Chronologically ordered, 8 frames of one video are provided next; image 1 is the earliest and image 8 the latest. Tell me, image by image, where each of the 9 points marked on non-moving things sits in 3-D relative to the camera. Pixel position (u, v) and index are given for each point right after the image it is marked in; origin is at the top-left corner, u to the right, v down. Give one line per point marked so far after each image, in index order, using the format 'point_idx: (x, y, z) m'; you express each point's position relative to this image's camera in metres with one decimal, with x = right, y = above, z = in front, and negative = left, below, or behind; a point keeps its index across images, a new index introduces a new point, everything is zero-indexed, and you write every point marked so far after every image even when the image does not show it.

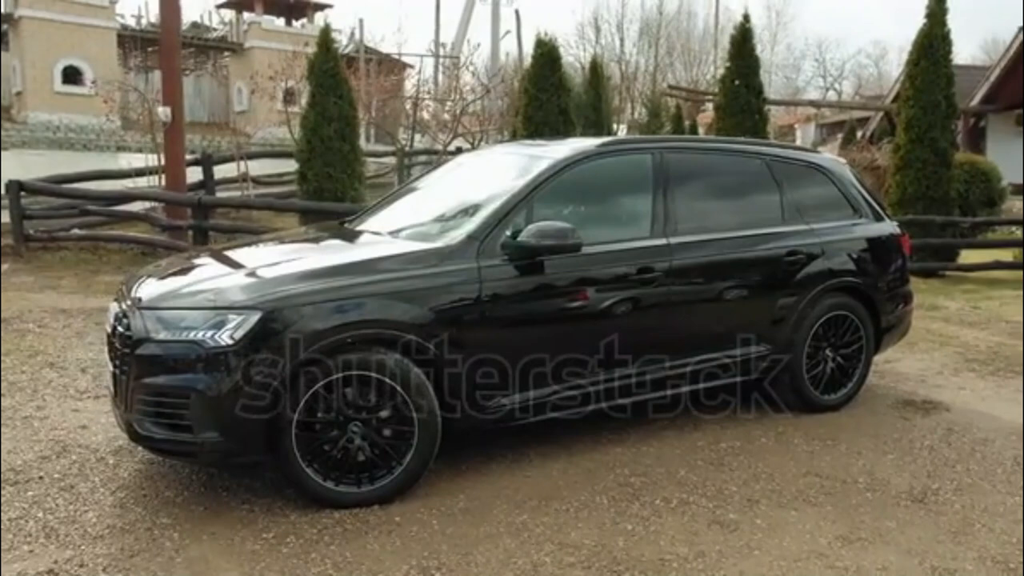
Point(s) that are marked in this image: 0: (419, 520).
0: (-0.3, -0.8, +3.0) m
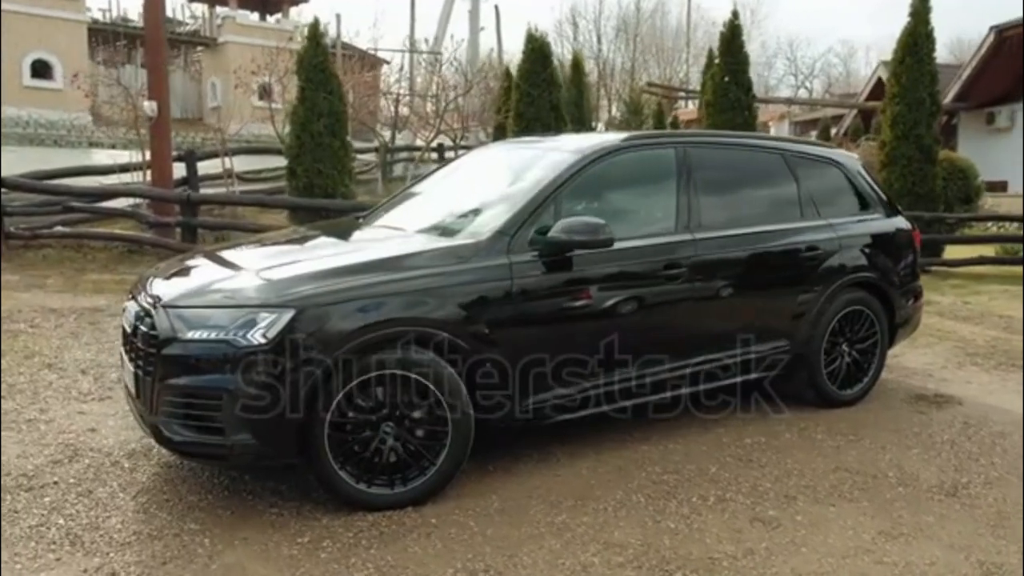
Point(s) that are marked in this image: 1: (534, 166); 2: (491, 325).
0: (-0.2, -0.8, +2.9) m
1: (+0.2, +0.6, +3.9) m
2: (-0.1, -0.1, +3.2) m
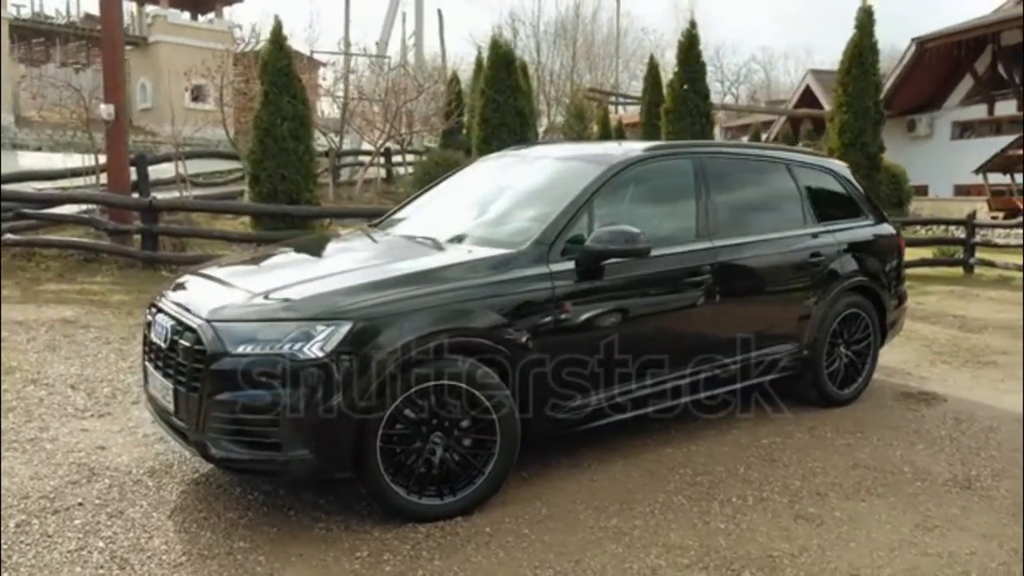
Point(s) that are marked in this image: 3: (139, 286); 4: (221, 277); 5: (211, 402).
0: (0.0, -0.9, +3.0) m
1: (+0.3, +0.5, +3.9) m
2: (+0.1, -0.2, +3.3) m
3: (-3.2, 0.0, +7.3) m
4: (-1.2, 0.0, +3.4) m
5: (-1.0, -0.4, +2.9) m
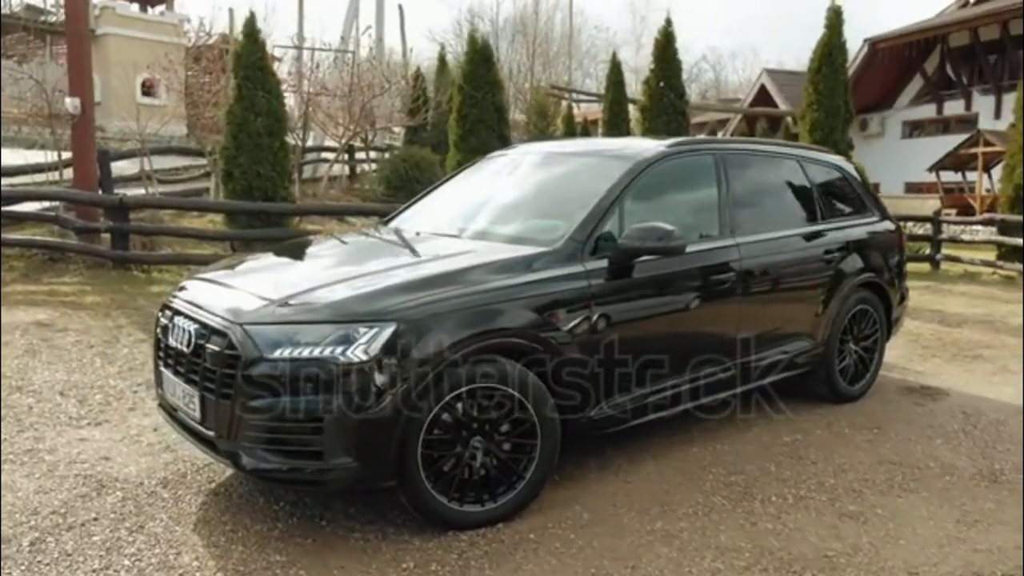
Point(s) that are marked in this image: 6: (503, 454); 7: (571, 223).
0: (+0.2, -0.9, +2.9) m
1: (+0.4, +0.5, +3.9) m
2: (+0.2, -0.2, +3.2) m
3: (-3.3, 0.0, +7.0) m
4: (-1.0, 0.0, +3.2) m
5: (-0.9, -0.4, +2.7) m
6: (0.0, -0.6, +3.0) m
7: (+0.2, +0.3, +3.5) m
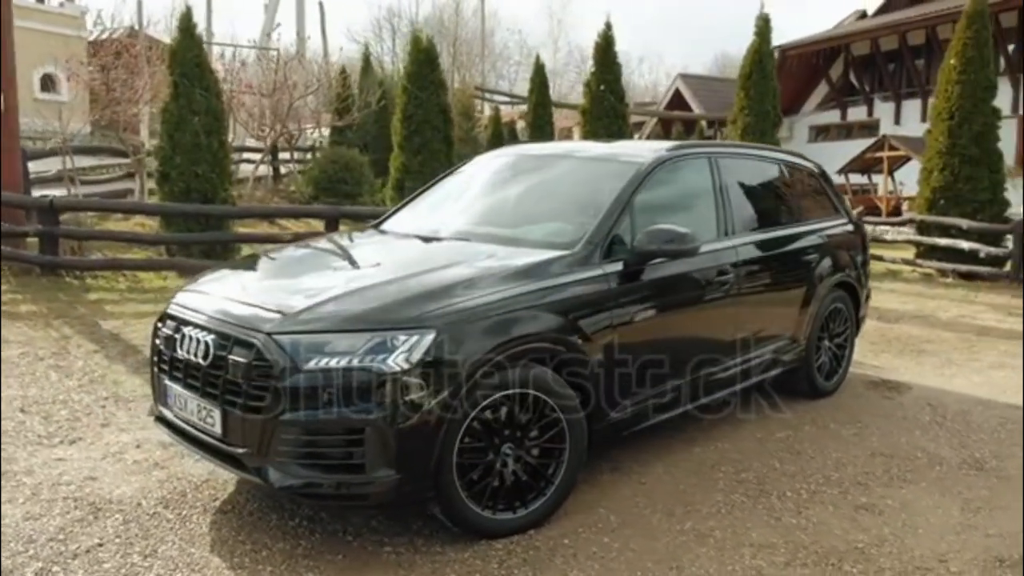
0: (+0.3, -0.9, +2.9) m
1: (+0.3, +0.5, +3.9) m
2: (+0.3, -0.2, +3.2) m
3: (-3.6, -0.1, +6.6) m
4: (-1.0, 0.0, +3.1) m
5: (-0.7, -0.4, +2.6) m
6: (+0.1, -0.6, +3.0) m
7: (+0.3, +0.2, +3.5) m
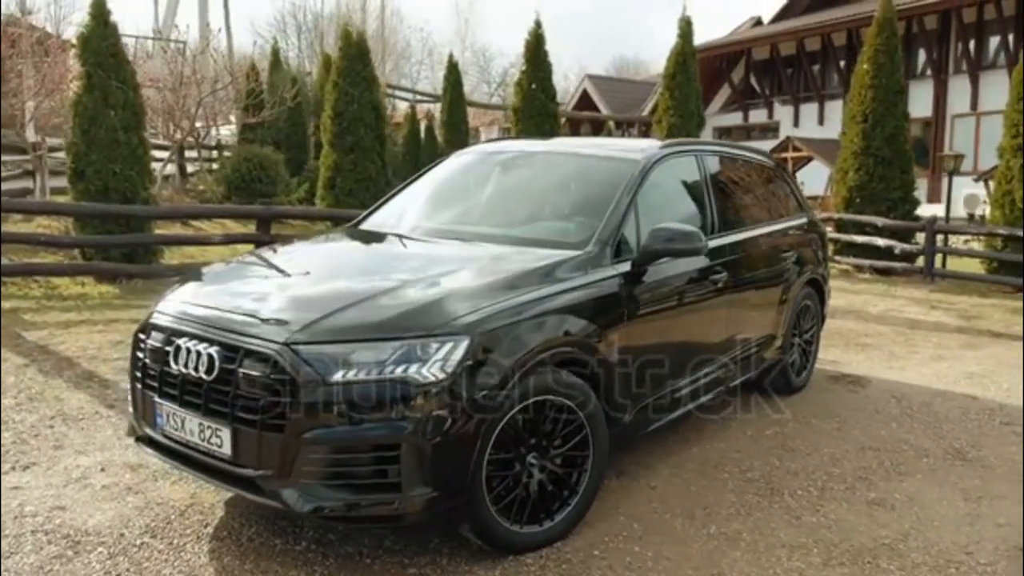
0: (+0.4, -0.9, +2.8) m
1: (+0.3, +0.5, +3.8) m
2: (+0.3, -0.2, +3.1) m
3: (-4.0, -0.1, +6.0) m
4: (-0.9, 0.0, +2.8) m
5: (-0.6, -0.4, +2.4) m
6: (+0.1, -0.6, +2.9) m
7: (+0.3, +0.2, +3.4) m
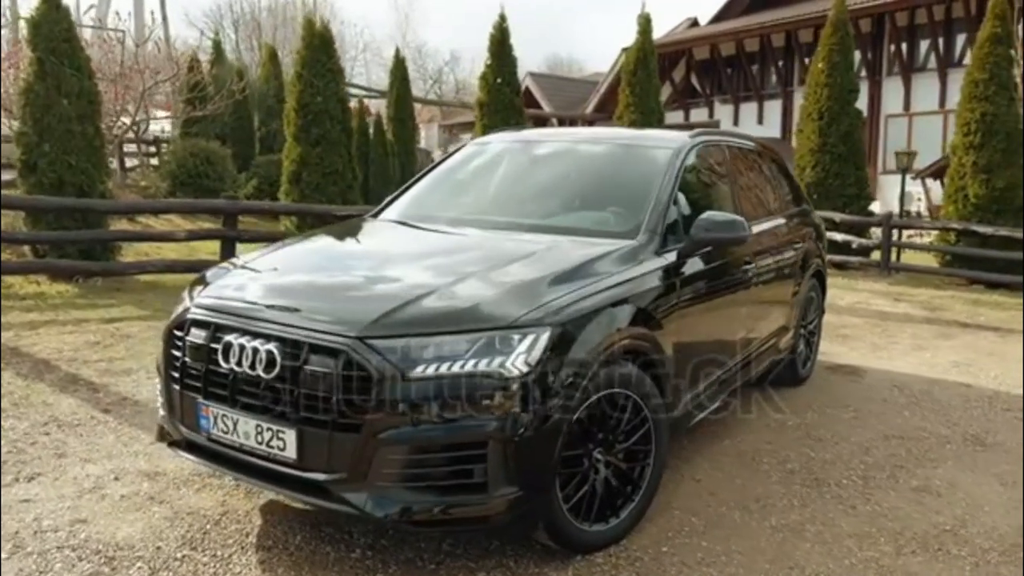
0: (+0.6, -0.8, +2.7) m
1: (+0.4, +0.6, +3.7) m
2: (+0.5, -0.1, +3.0) m
3: (-4.0, -0.1, +5.5) m
4: (-0.7, 0.0, +2.6) m
5: (-0.3, -0.4, +2.2) m
6: (+0.3, -0.6, +2.8) m
7: (+0.4, +0.3, +3.3) m
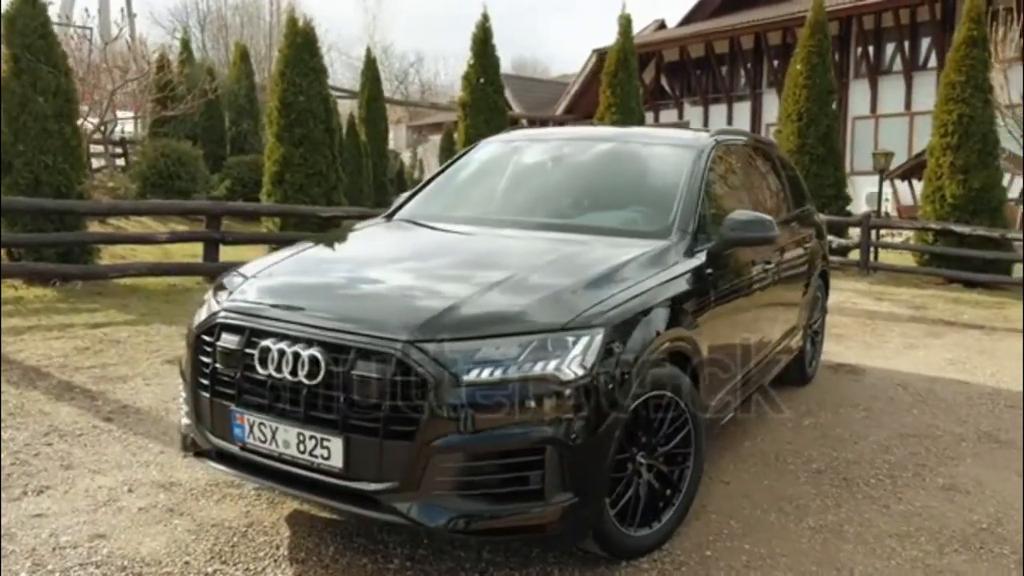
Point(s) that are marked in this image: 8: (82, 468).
0: (+0.7, -0.8, +2.7) m
1: (+0.5, +0.6, +3.6) m
2: (+0.6, -0.2, +3.0) m
3: (-4.0, -0.1, +5.3) m
4: (-0.6, 0.0, +2.6) m
5: (-0.2, -0.4, +2.2) m
6: (+0.5, -0.6, +2.7) m
7: (+0.5, +0.3, +3.2) m
8: (-1.6, -0.7, +3.2) m
